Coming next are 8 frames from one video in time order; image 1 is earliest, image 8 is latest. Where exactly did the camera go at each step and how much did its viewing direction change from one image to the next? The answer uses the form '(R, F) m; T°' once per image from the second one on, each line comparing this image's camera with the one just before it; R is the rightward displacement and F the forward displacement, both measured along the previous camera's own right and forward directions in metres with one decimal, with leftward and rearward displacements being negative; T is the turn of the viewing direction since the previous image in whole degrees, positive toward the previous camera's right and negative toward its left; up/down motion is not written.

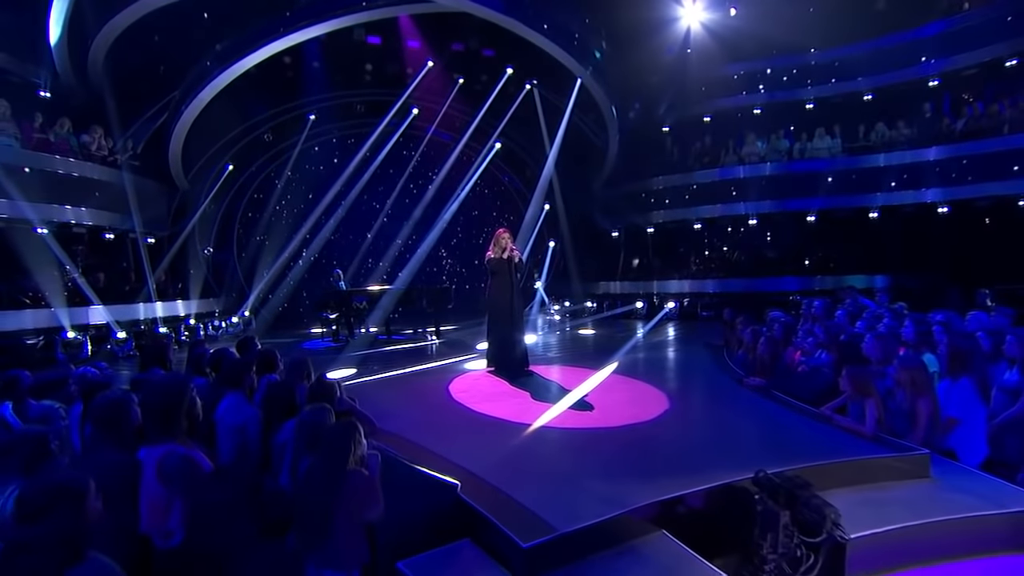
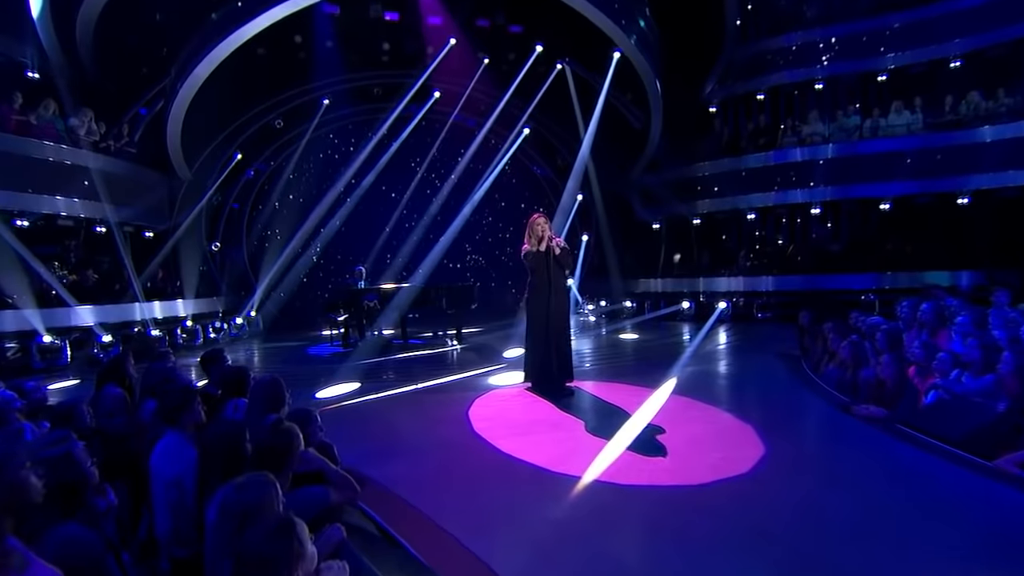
(-0.1, +1.3) m; -2°
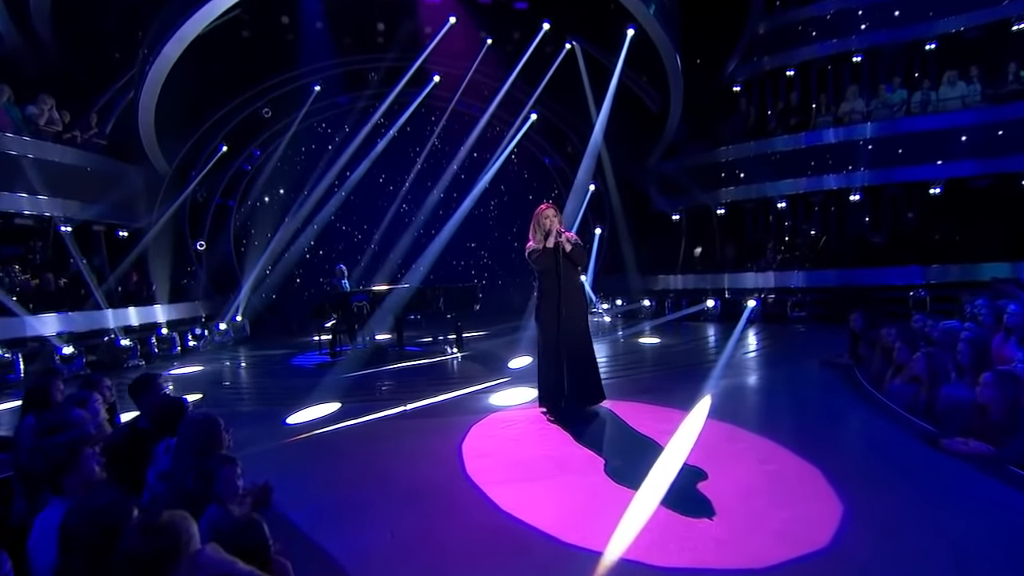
(+0.1, +1.0) m; -1°
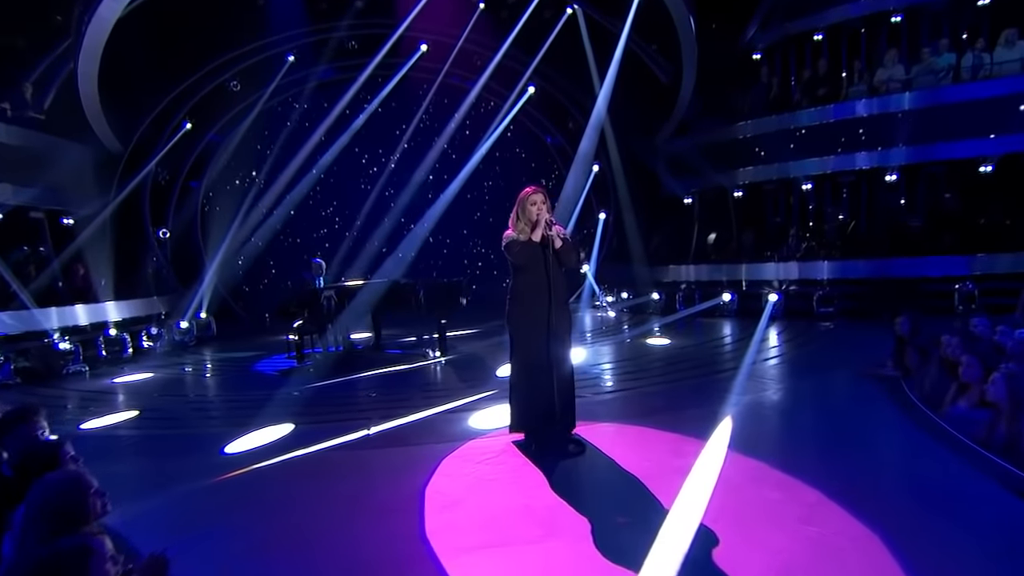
(+0.2, +1.1) m; -1°
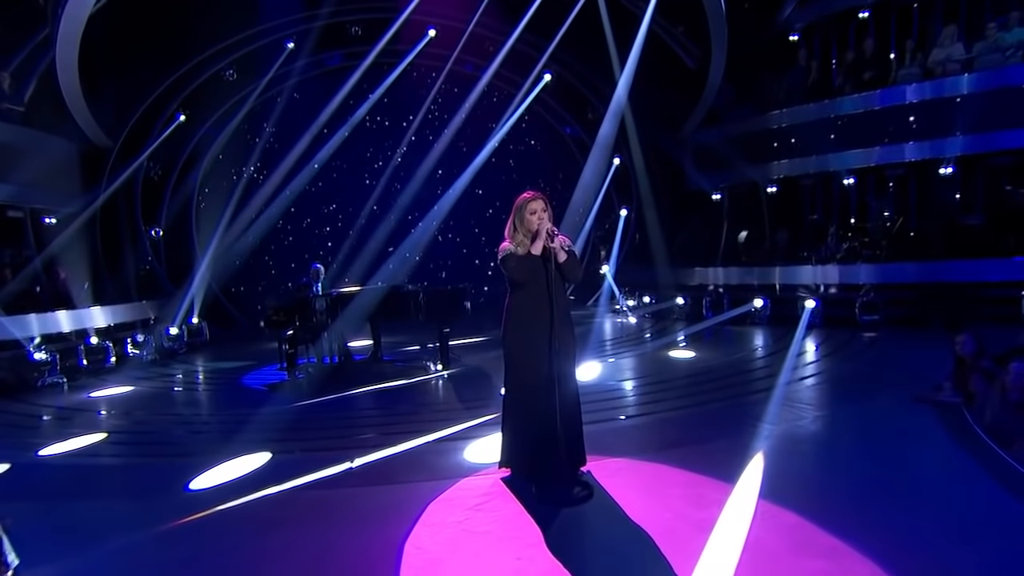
(+0.2, +0.7) m; -2°
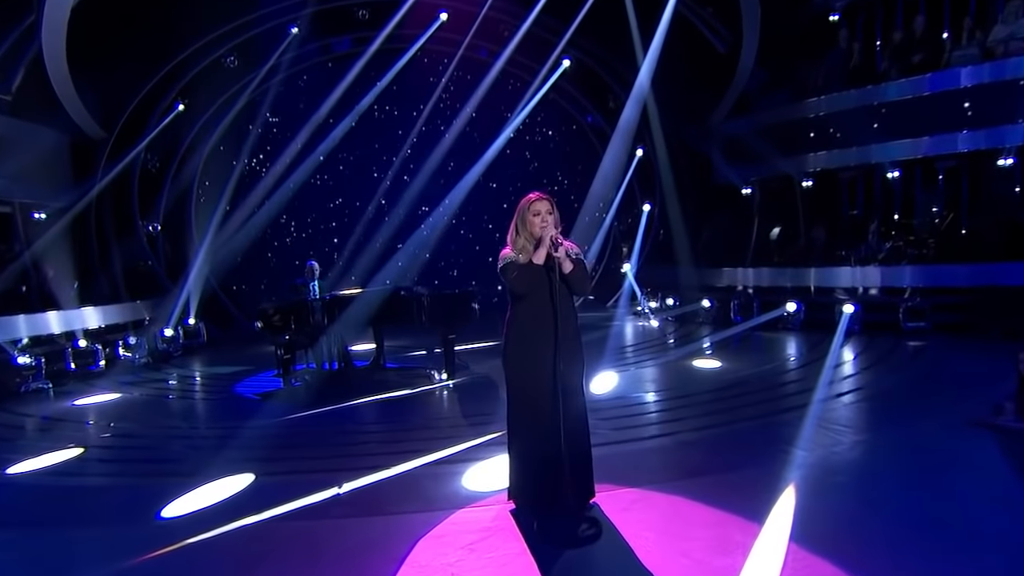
(+0.2, +0.6) m; -2°
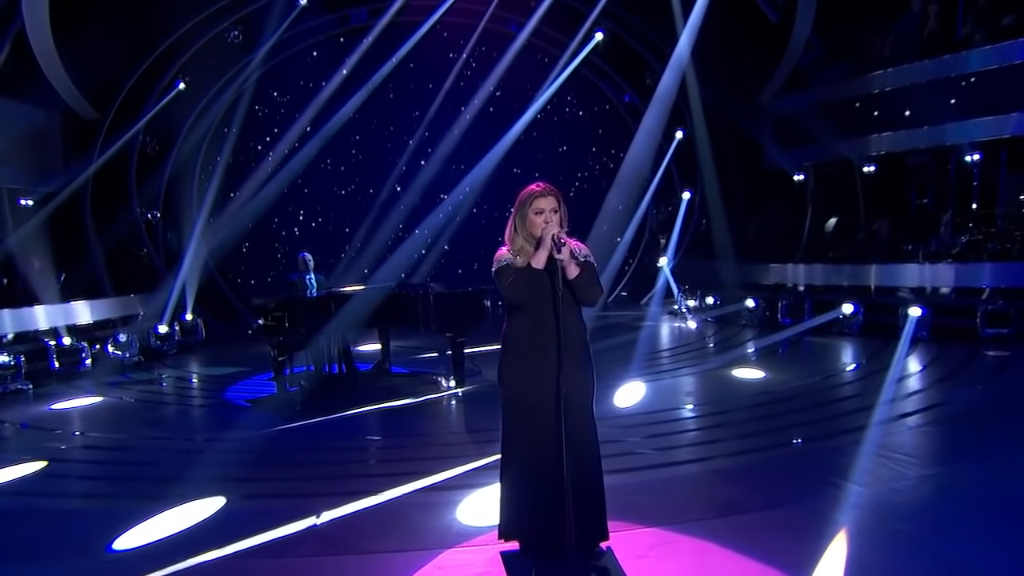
(+0.2, +0.8) m; -3°
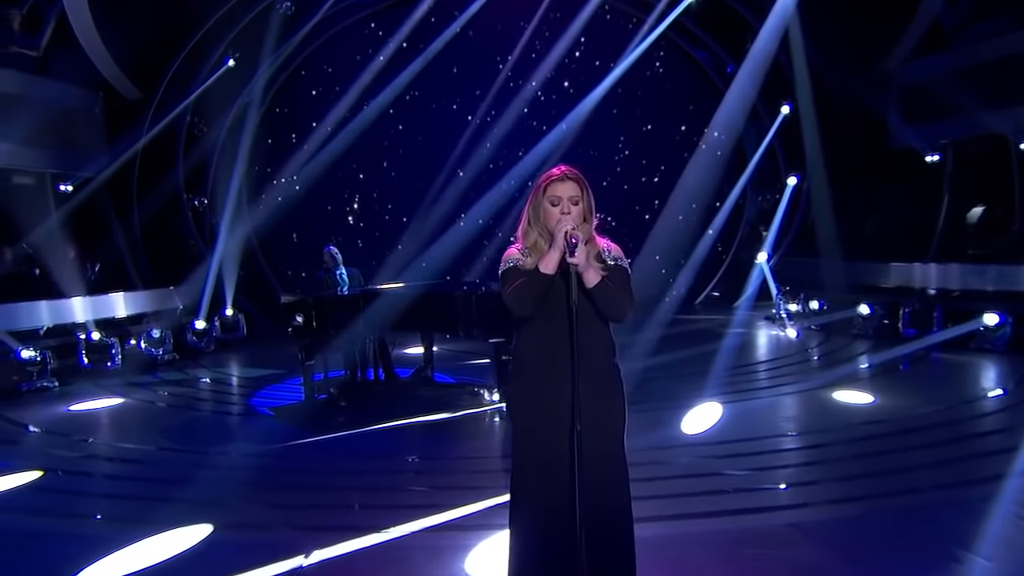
(+0.3, +1.0) m; -8°
